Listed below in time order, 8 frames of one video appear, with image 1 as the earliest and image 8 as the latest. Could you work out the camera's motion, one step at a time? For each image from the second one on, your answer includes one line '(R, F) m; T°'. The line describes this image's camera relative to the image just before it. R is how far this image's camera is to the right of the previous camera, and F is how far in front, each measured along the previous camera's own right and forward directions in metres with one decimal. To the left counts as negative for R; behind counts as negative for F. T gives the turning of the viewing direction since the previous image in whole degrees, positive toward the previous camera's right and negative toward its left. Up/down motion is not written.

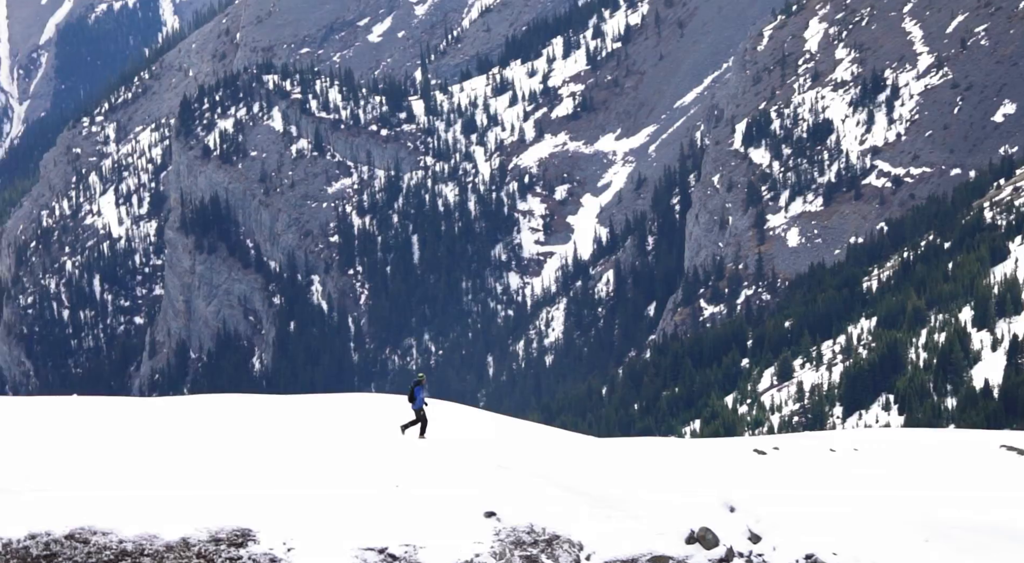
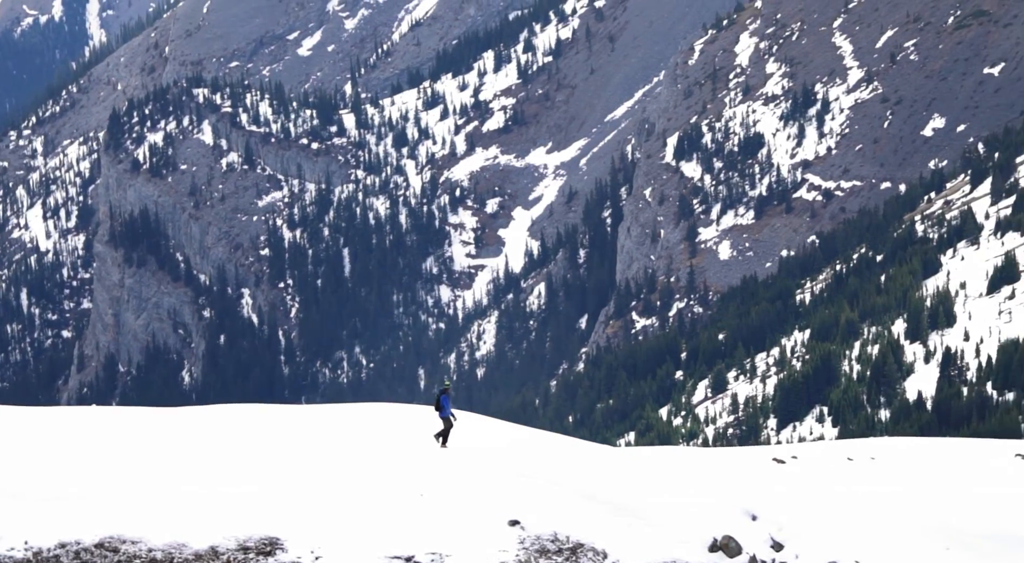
(-2.1, -0.3) m; +2°
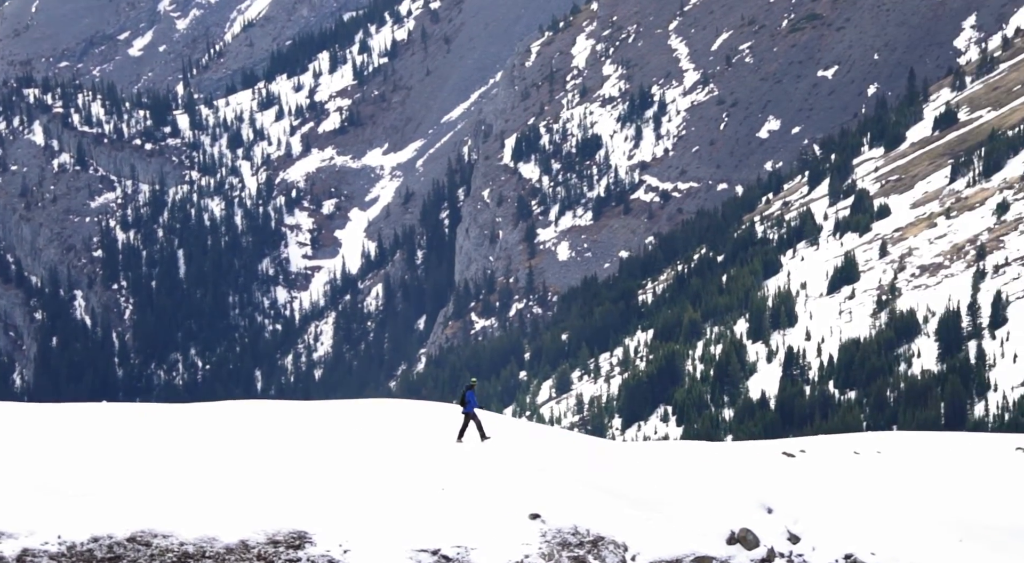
(-3.1, -0.5) m; +4°
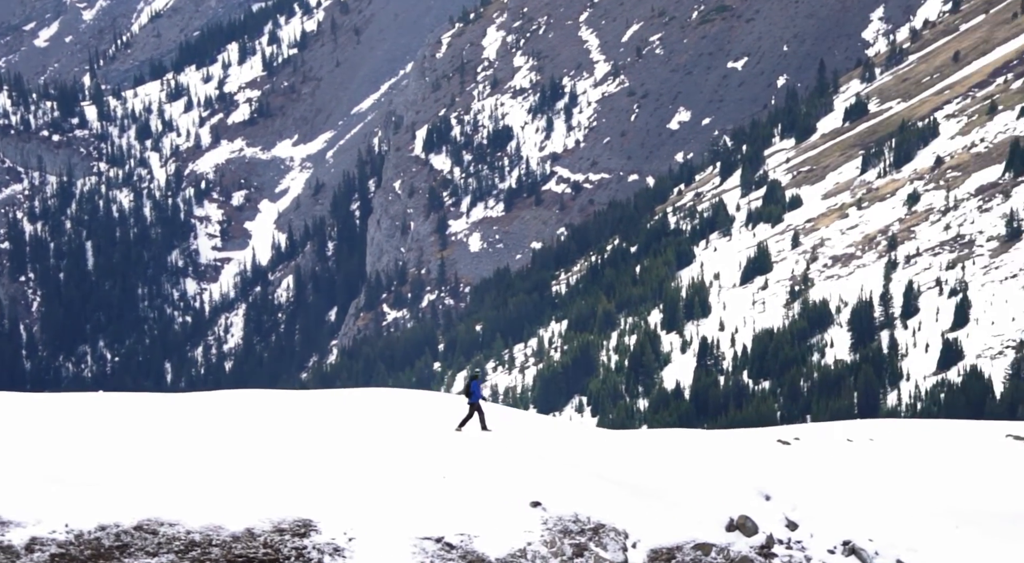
(-1.0, -0.3) m; +1°
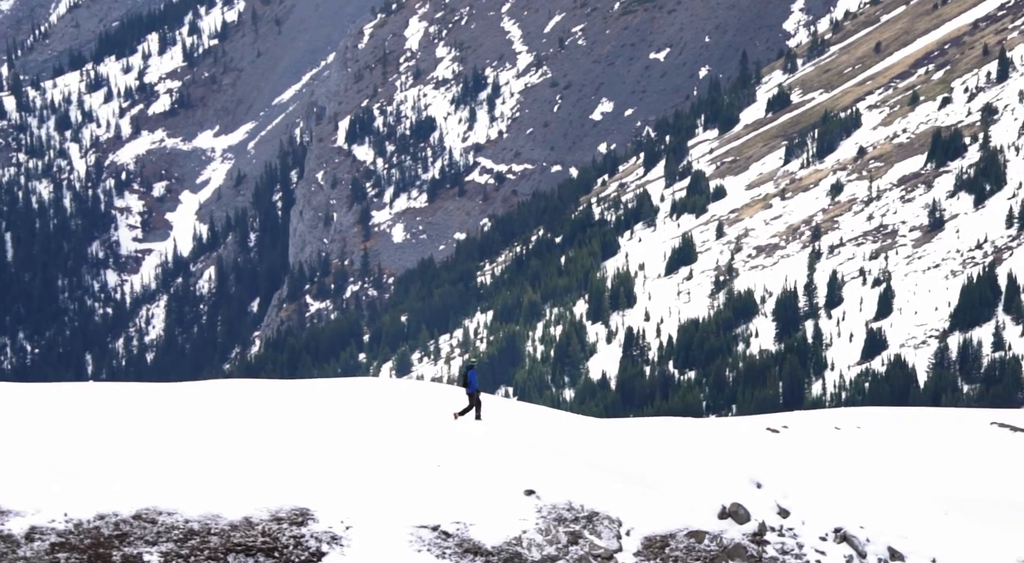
(-0.7, -0.3) m; +1°
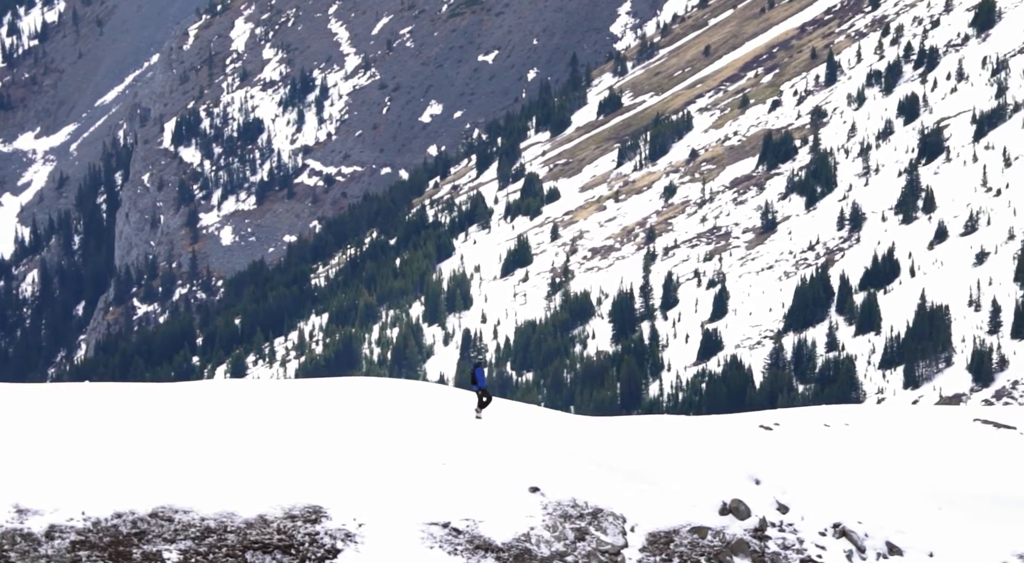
(-3.1, -0.3) m; +4°
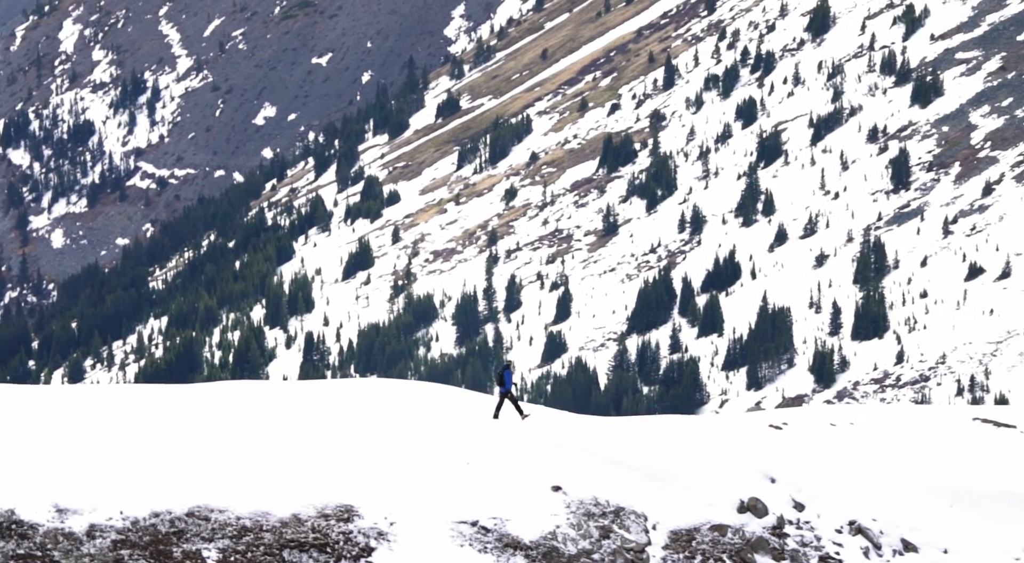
(-2.7, -0.4) m; +3°
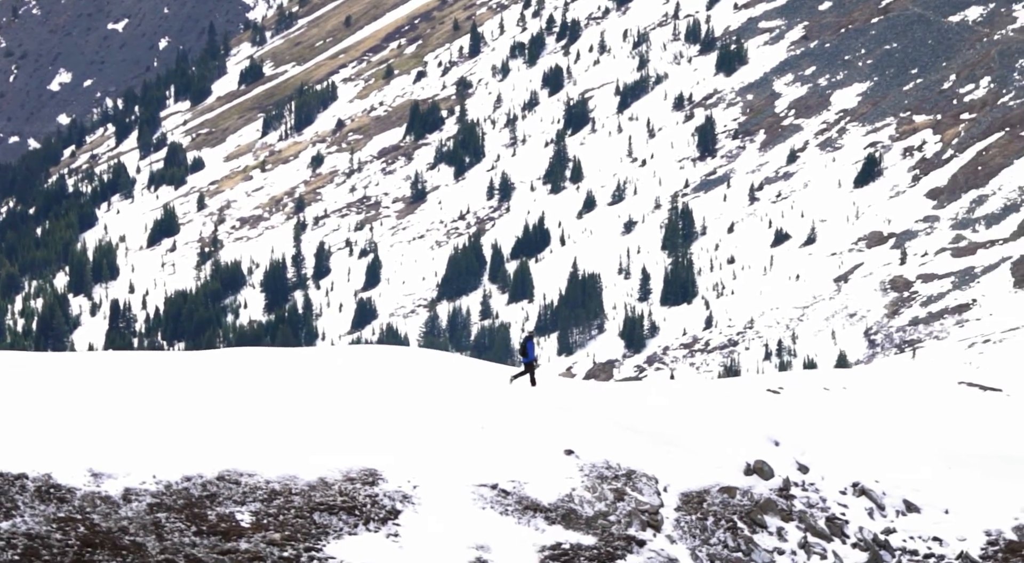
(-2.6, -0.6) m; +3°
